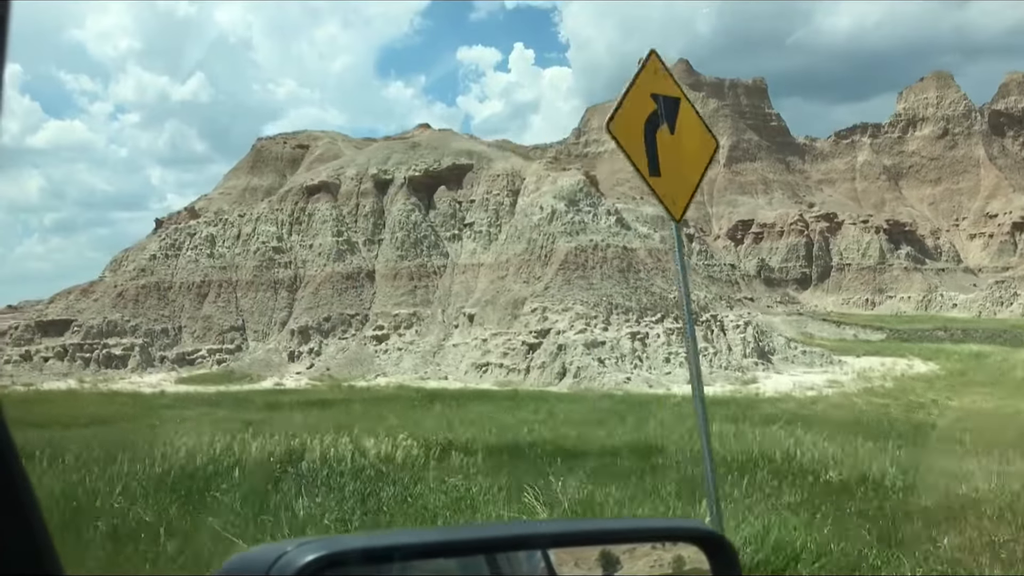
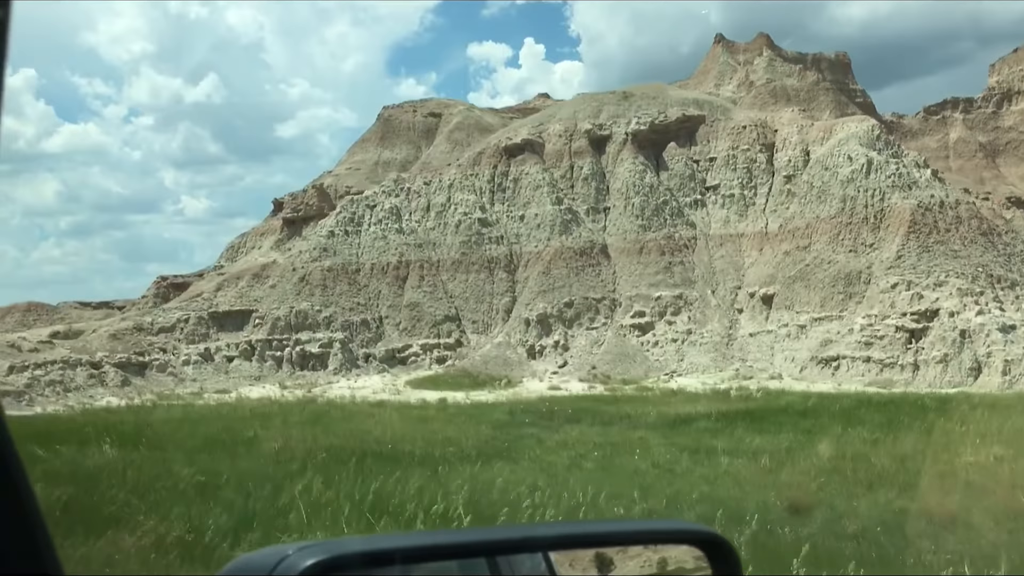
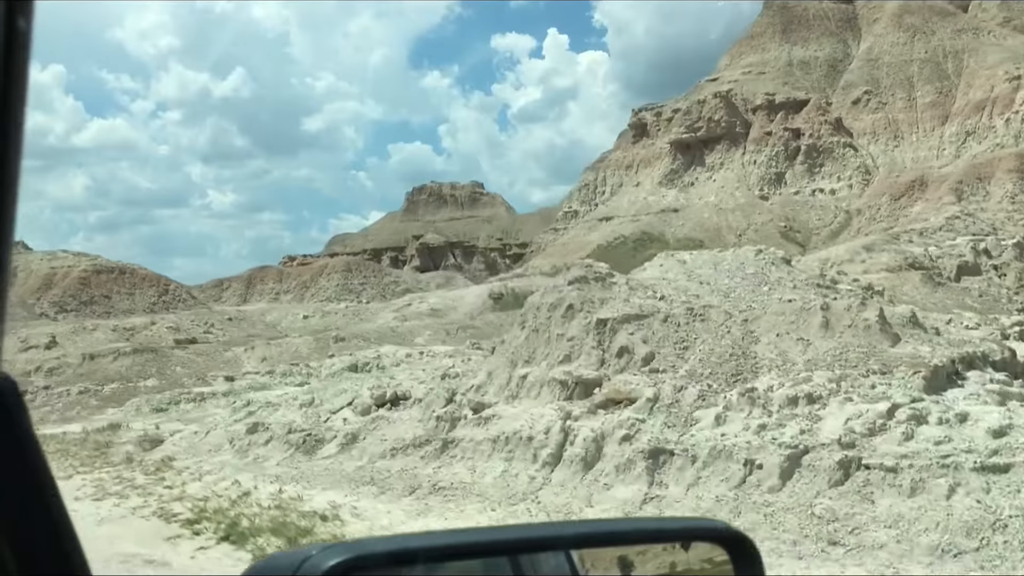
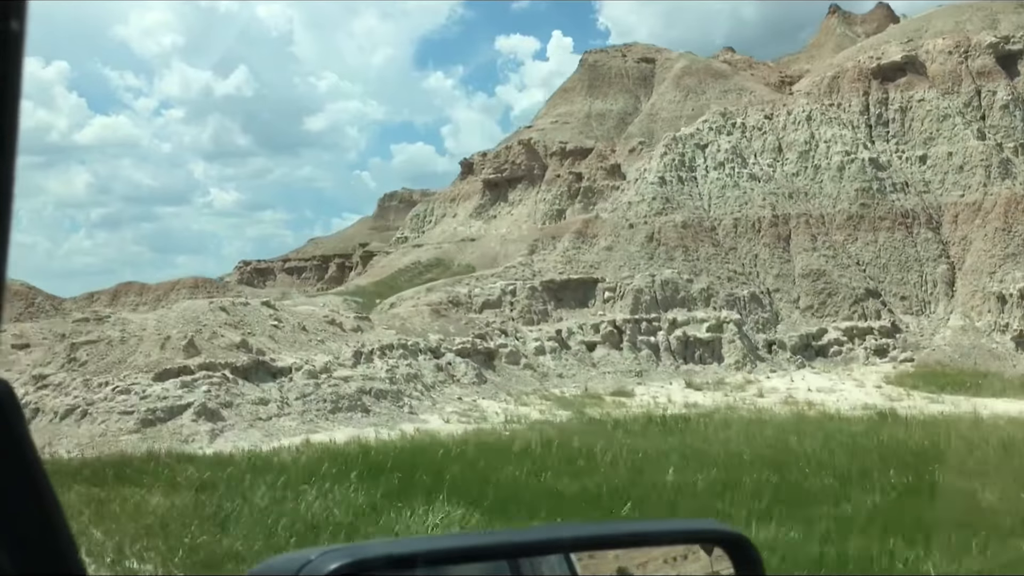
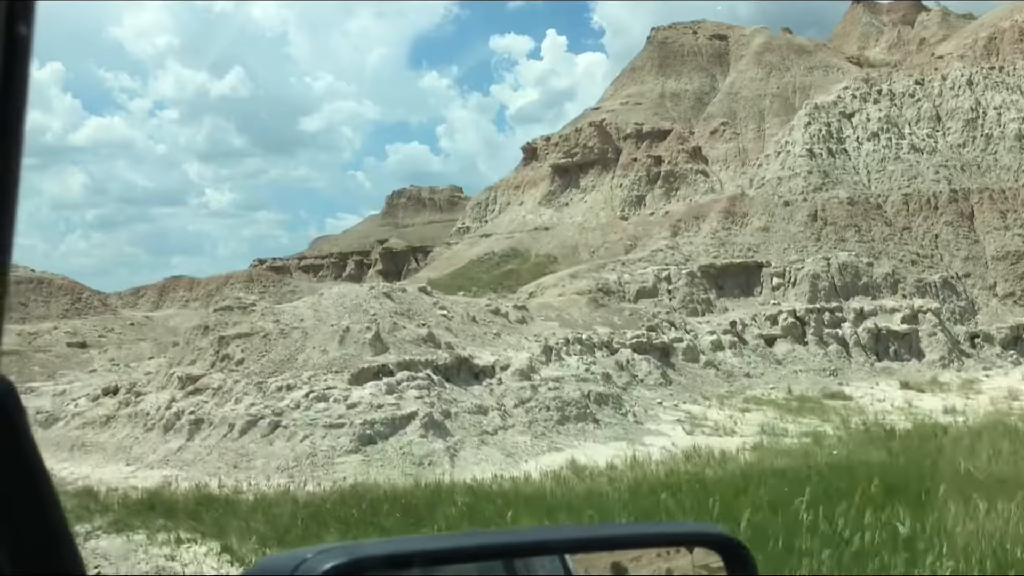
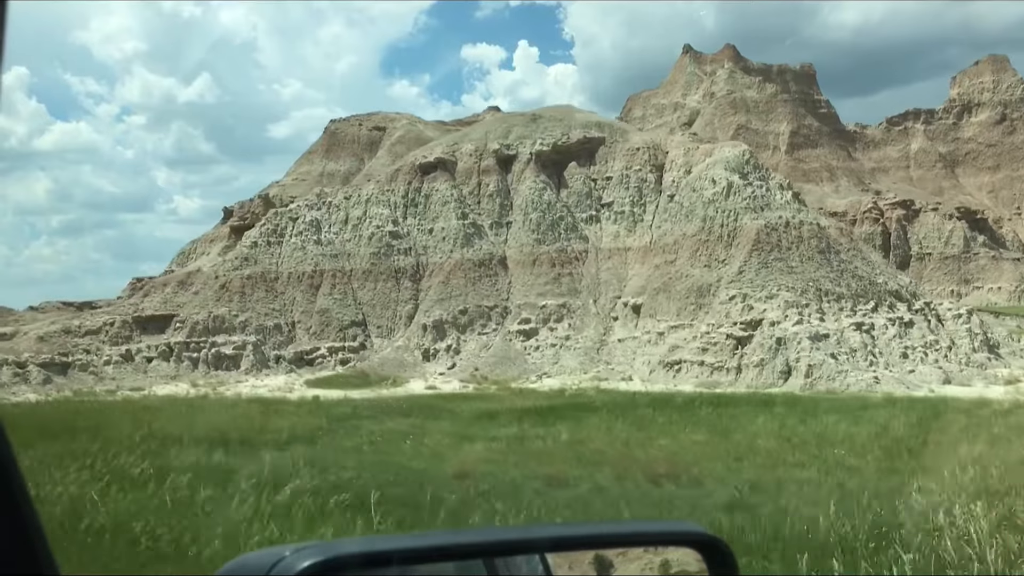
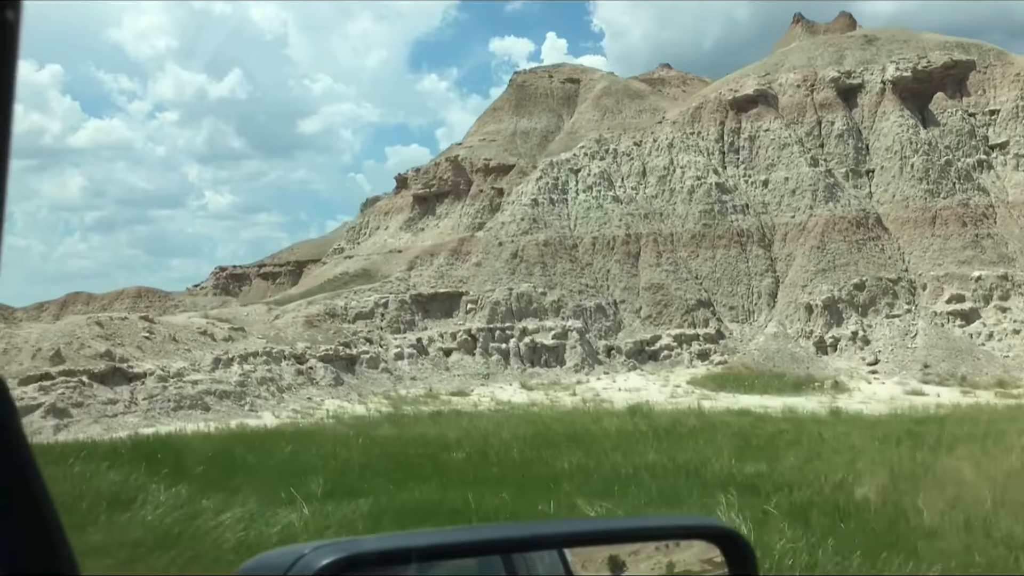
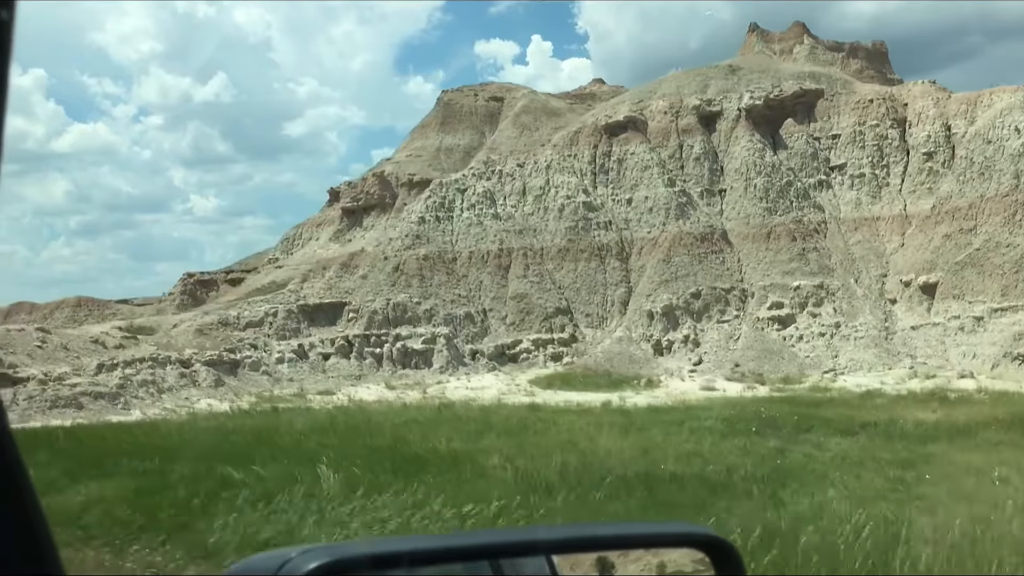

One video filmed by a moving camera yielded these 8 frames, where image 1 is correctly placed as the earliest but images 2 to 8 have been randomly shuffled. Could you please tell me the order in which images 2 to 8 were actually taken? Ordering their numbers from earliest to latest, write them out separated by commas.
6, 2, 8, 7, 4, 5, 3
